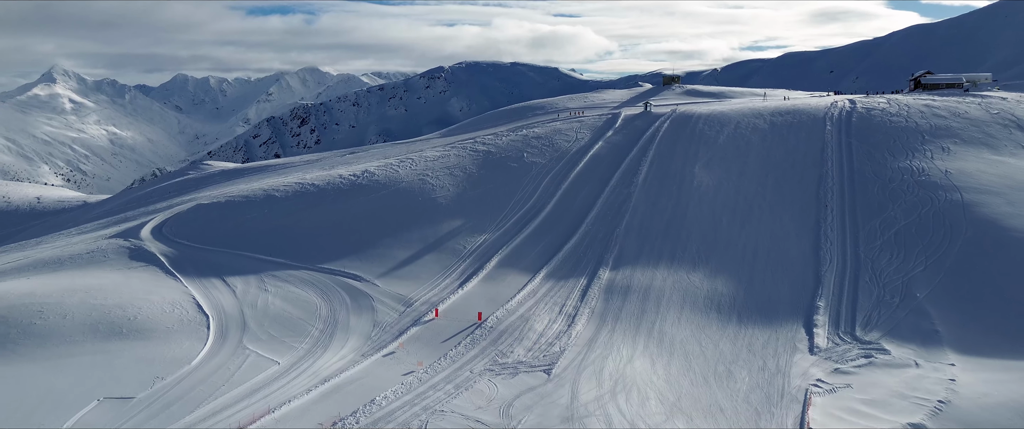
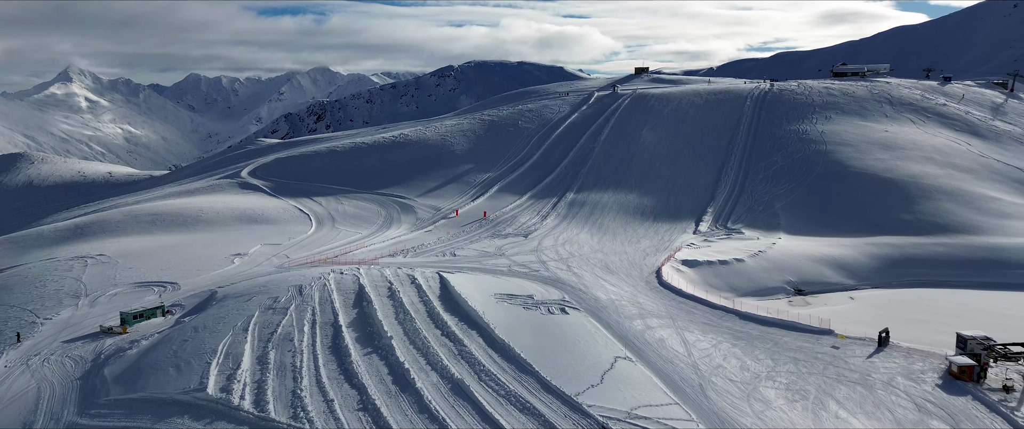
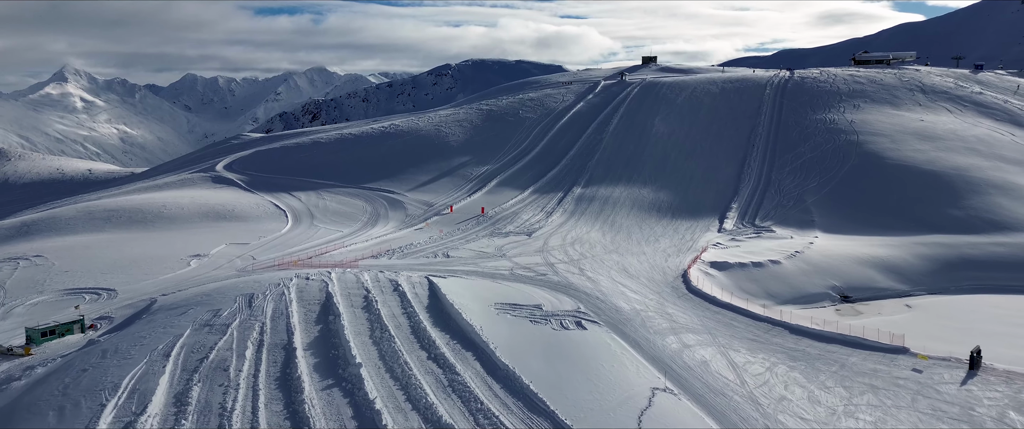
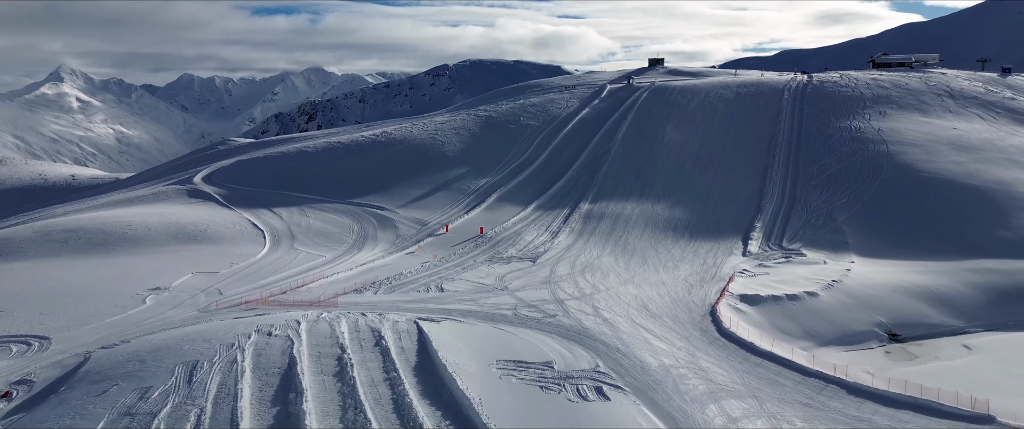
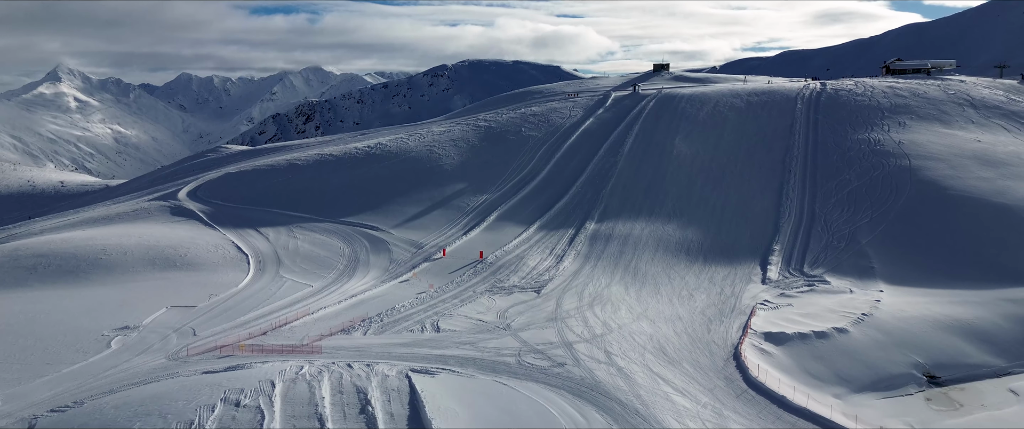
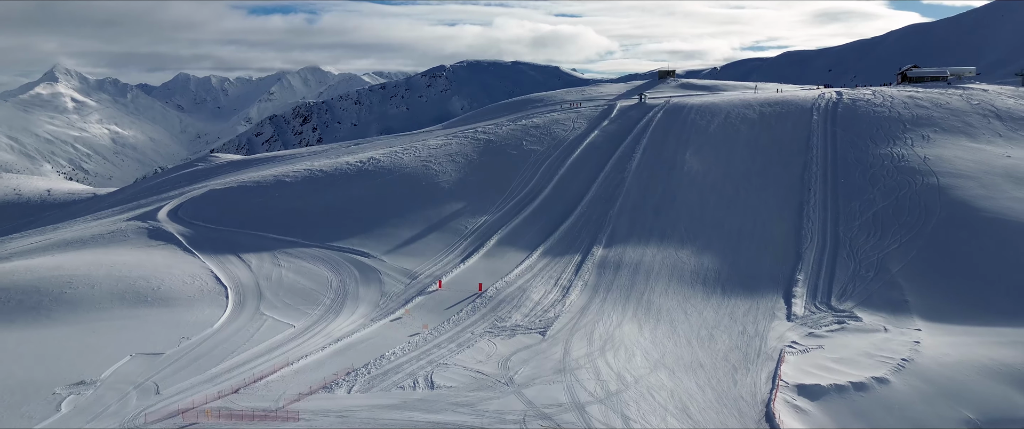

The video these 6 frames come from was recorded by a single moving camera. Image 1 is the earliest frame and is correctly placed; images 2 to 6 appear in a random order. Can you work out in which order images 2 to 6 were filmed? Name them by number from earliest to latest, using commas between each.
6, 5, 4, 3, 2
